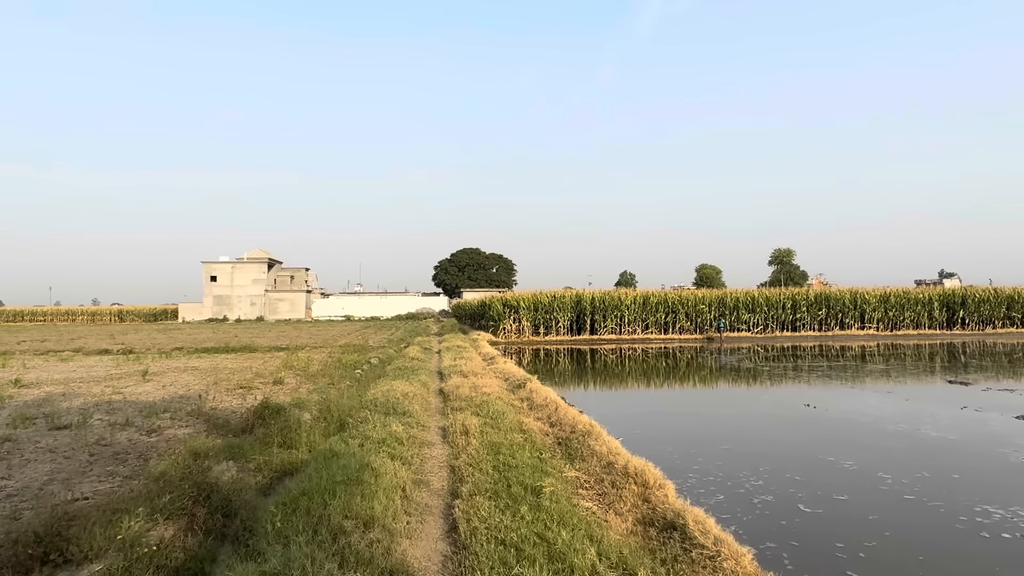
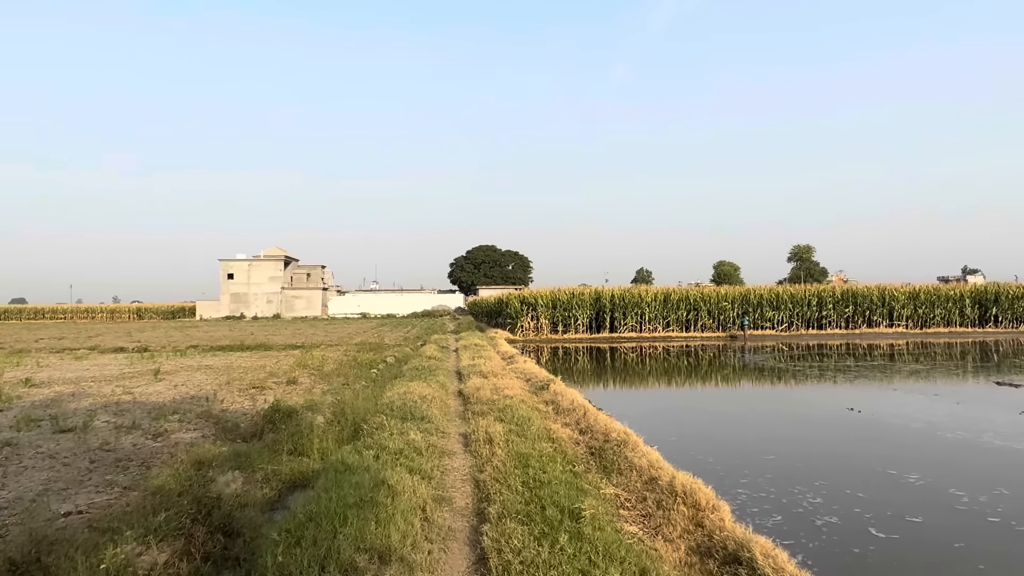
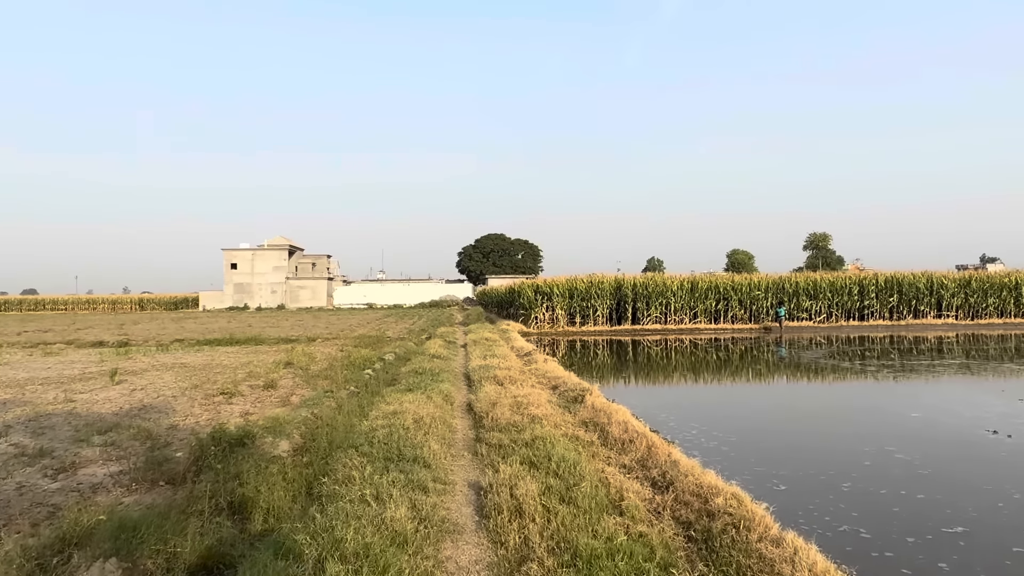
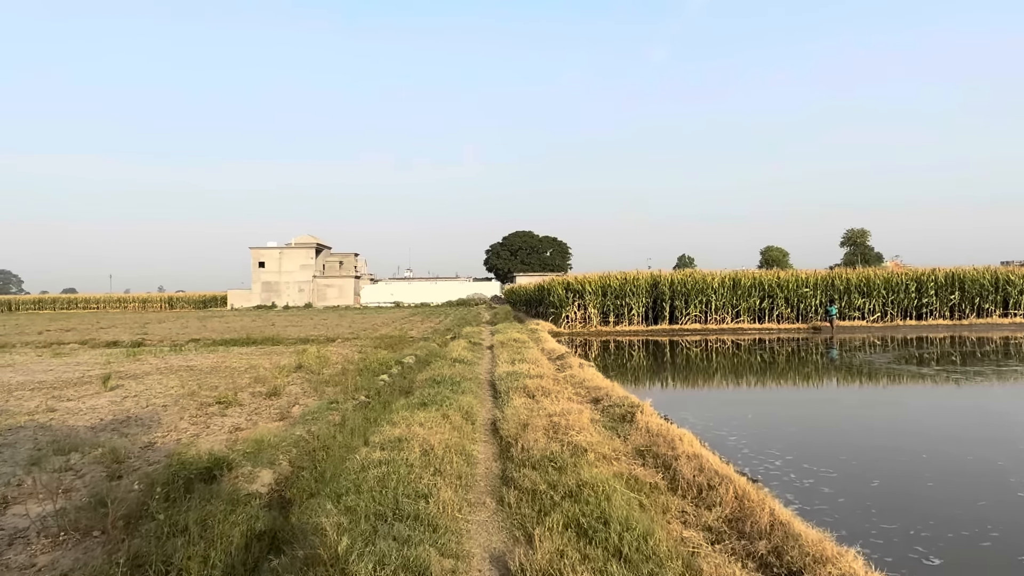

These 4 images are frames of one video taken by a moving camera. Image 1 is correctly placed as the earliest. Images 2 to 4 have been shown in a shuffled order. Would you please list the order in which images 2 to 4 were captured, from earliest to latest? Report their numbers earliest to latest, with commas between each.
2, 3, 4
